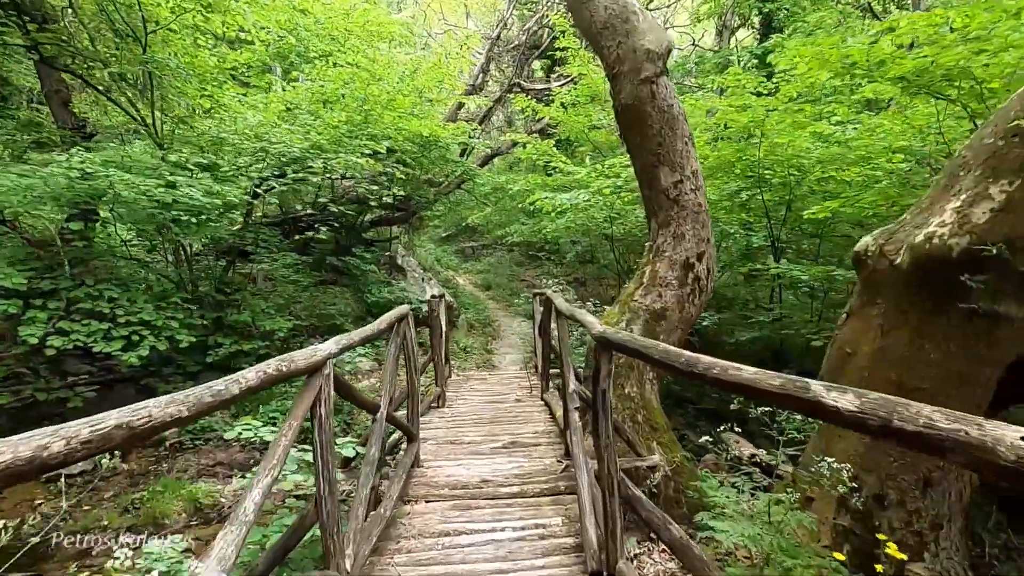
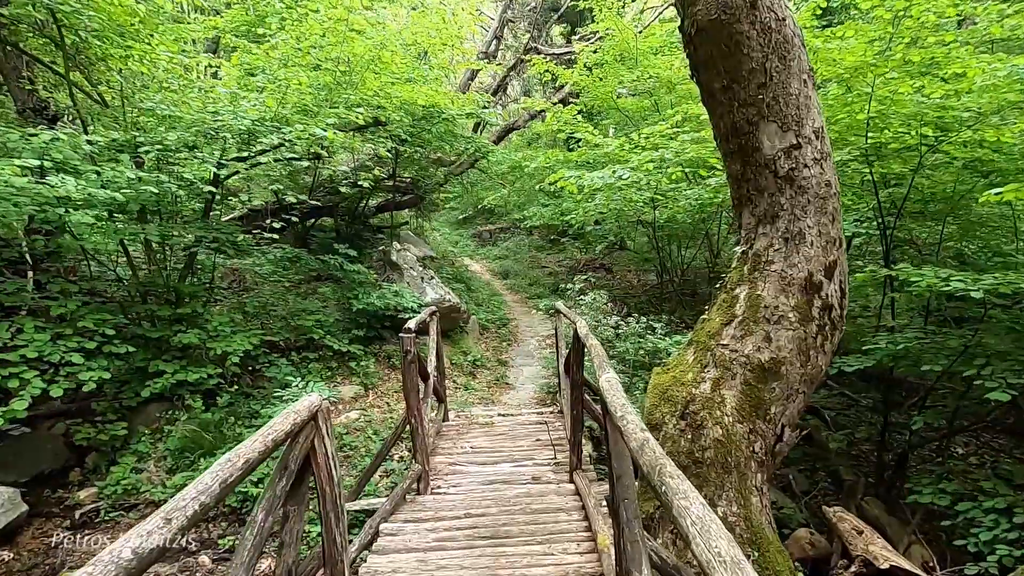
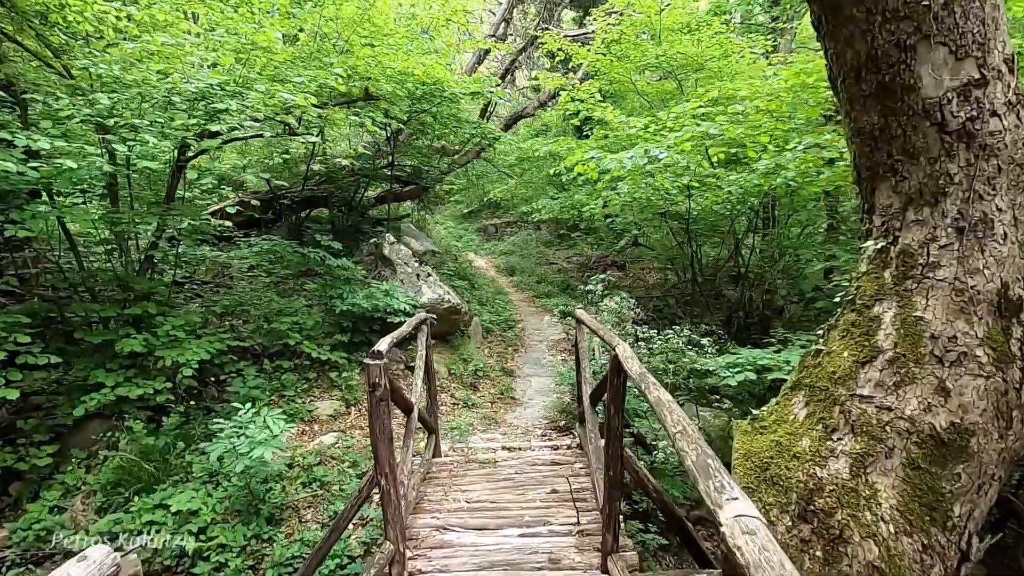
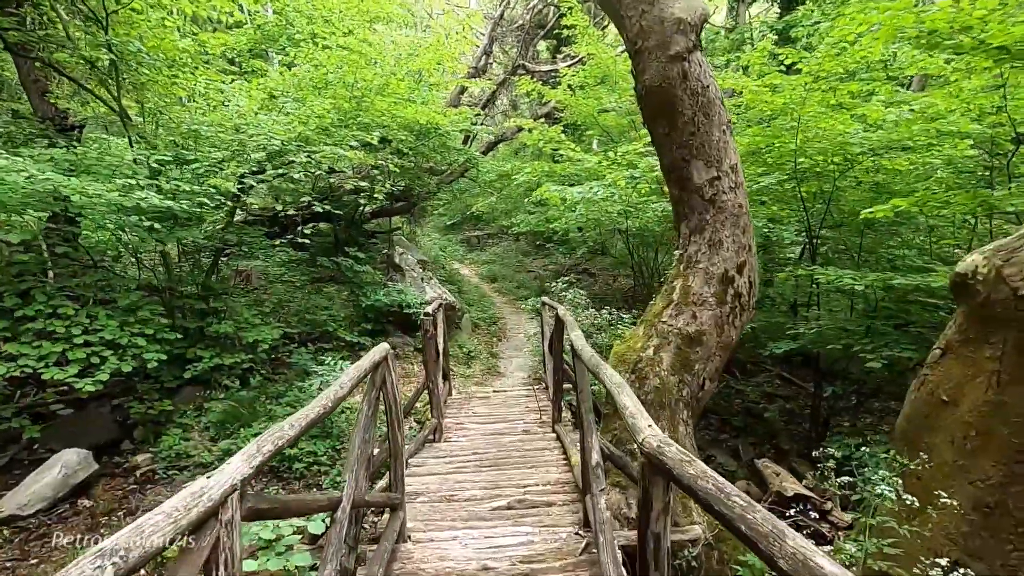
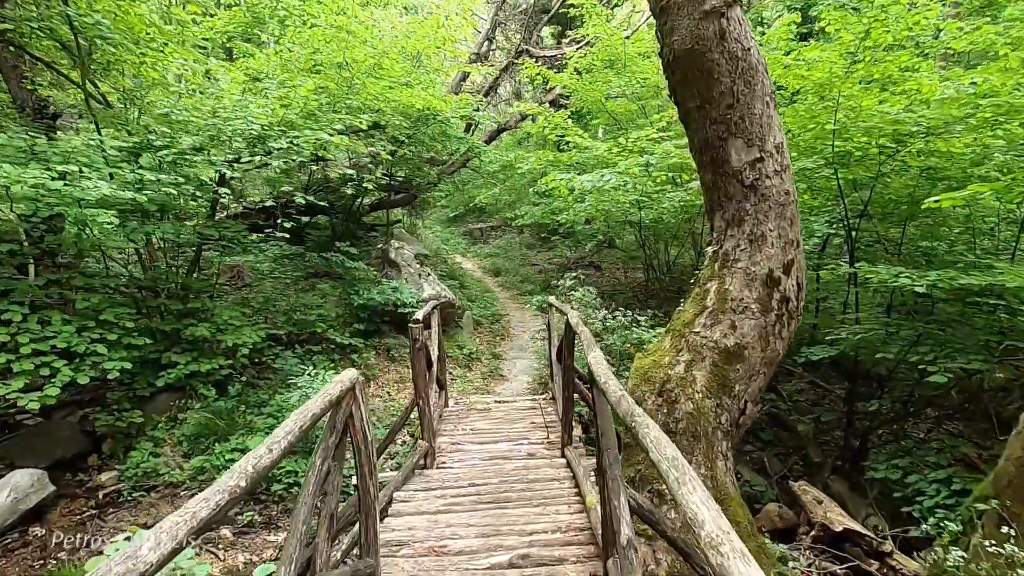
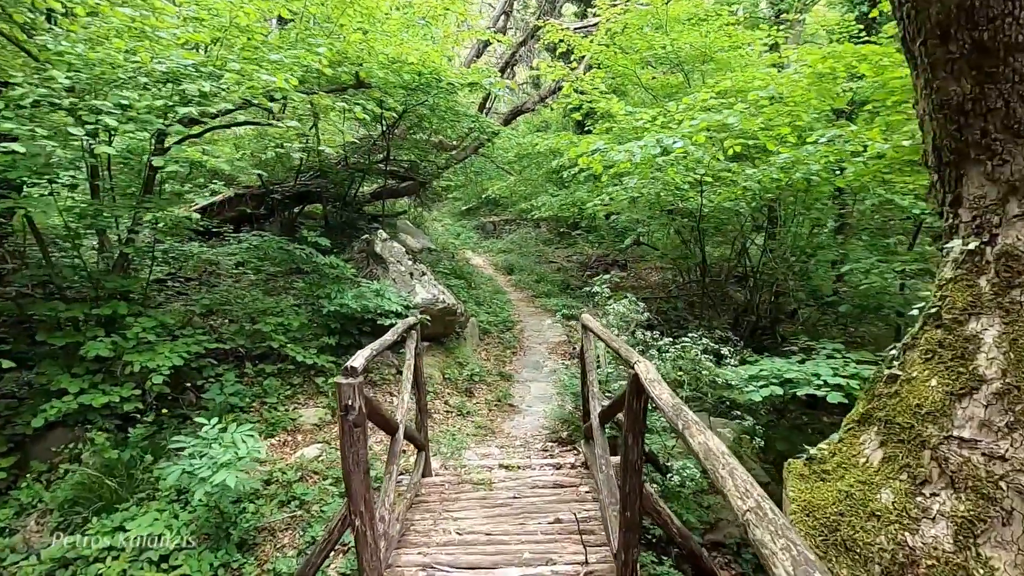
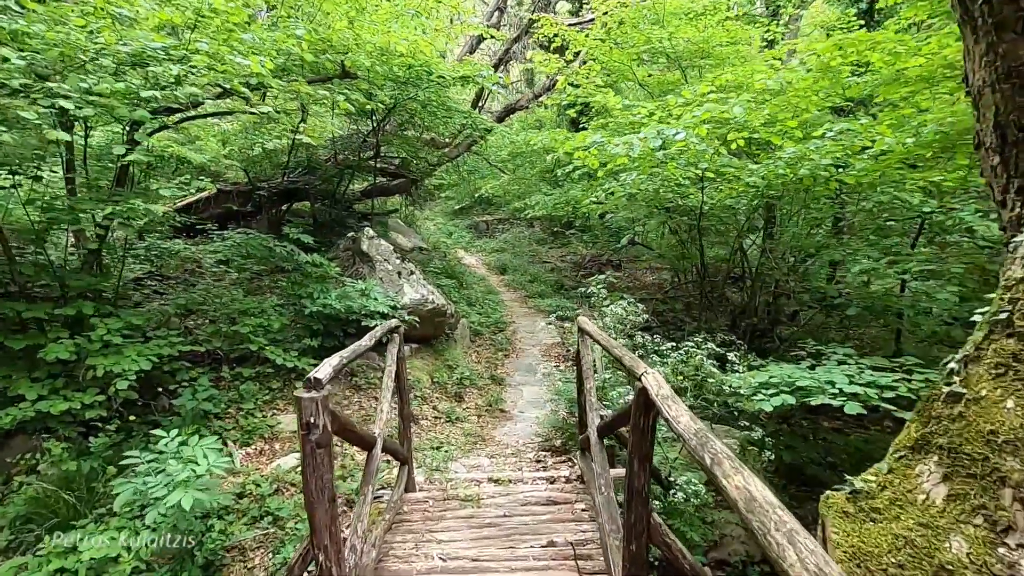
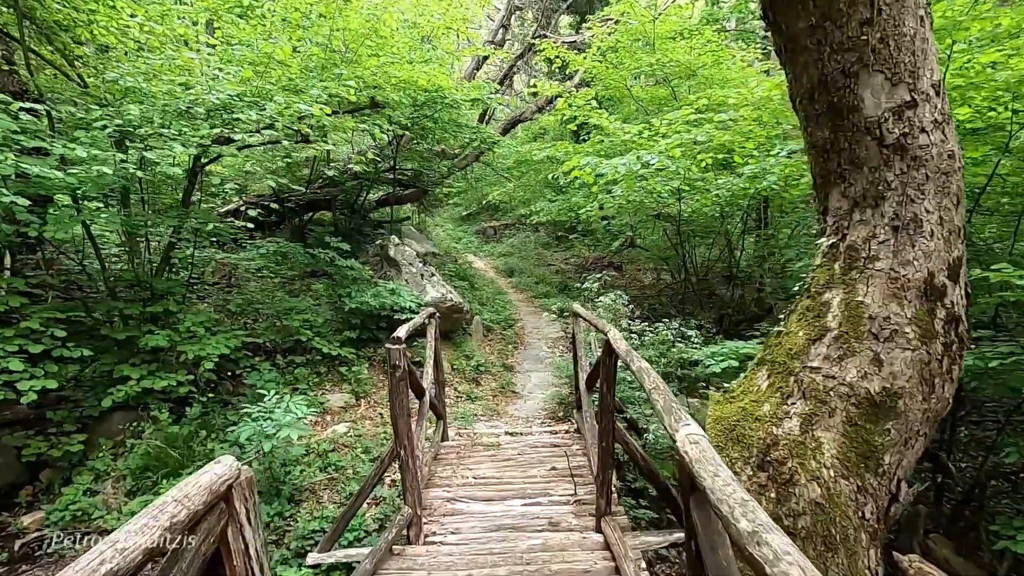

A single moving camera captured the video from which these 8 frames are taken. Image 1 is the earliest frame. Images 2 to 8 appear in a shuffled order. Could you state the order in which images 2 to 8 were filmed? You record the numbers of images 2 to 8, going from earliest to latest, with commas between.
4, 5, 2, 8, 3, 6, 7
